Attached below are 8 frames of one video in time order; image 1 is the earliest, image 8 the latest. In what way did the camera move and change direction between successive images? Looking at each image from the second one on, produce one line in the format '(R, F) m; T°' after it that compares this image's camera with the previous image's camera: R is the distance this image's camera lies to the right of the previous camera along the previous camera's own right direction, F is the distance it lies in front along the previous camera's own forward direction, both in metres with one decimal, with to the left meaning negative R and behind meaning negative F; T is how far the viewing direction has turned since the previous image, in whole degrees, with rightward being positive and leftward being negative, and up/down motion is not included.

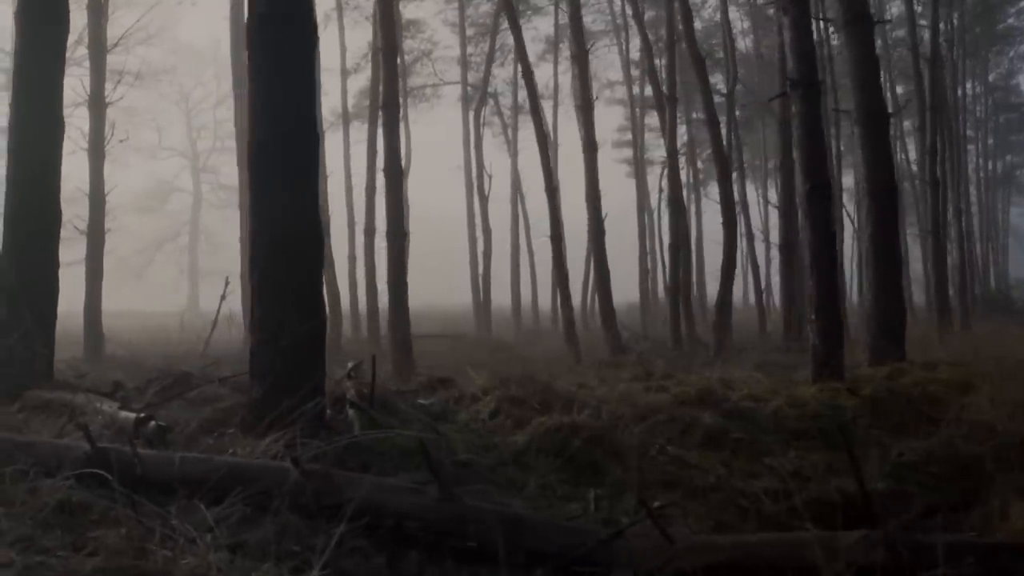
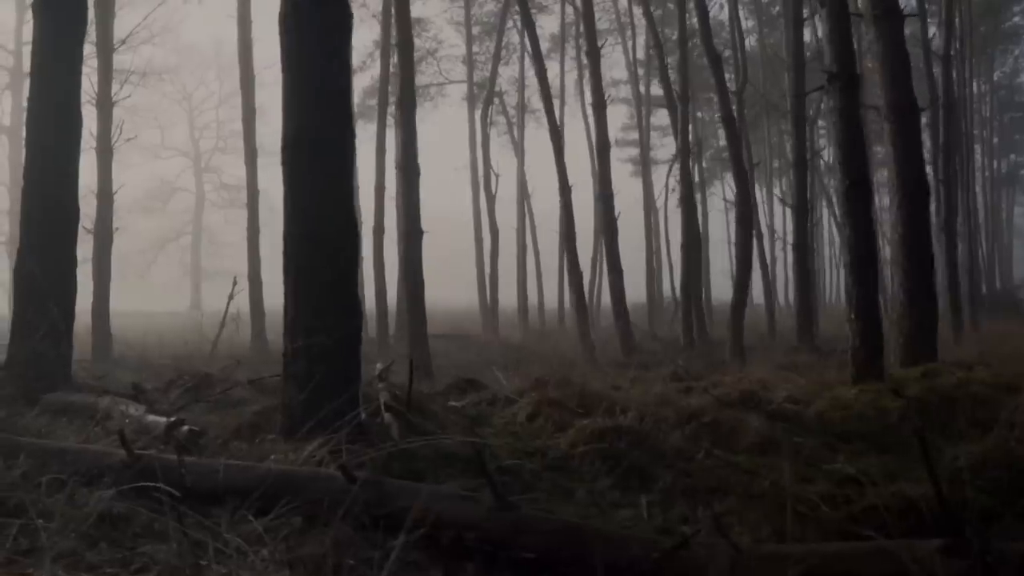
(-0.3, +0.3) m; 0°
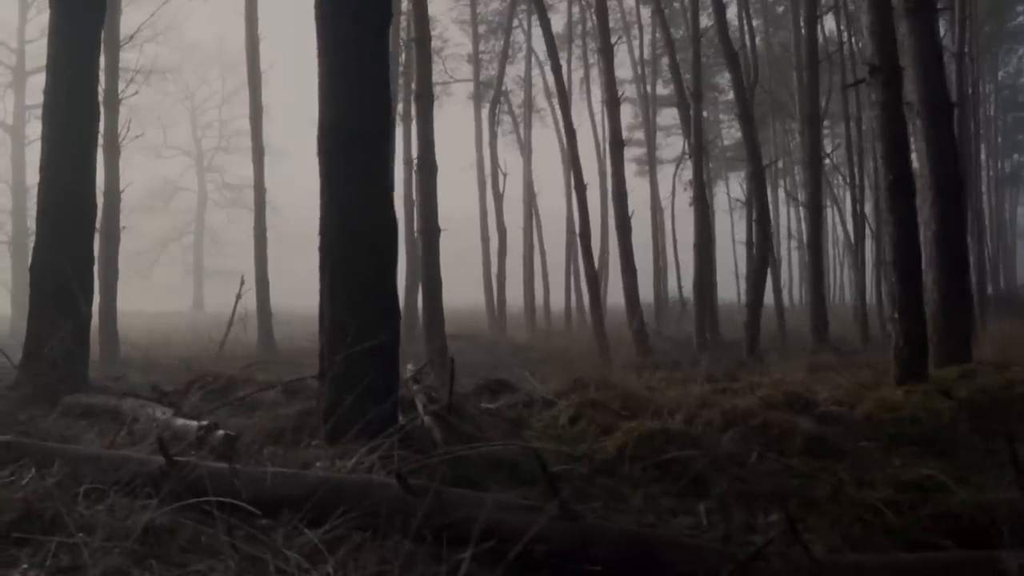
(-0.3, +0.3) m; 0°
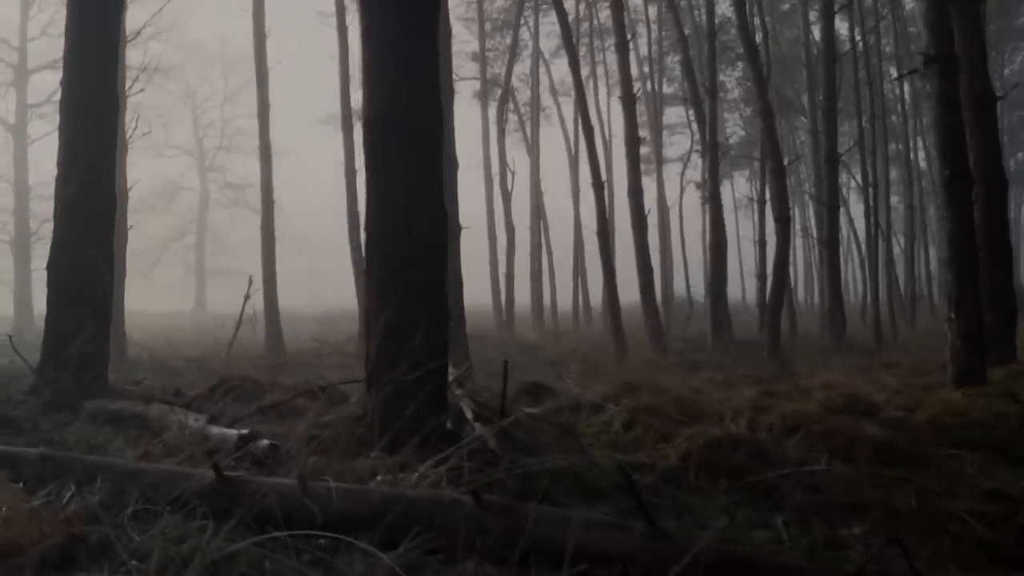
(-0.4, +0.4) m; 0°
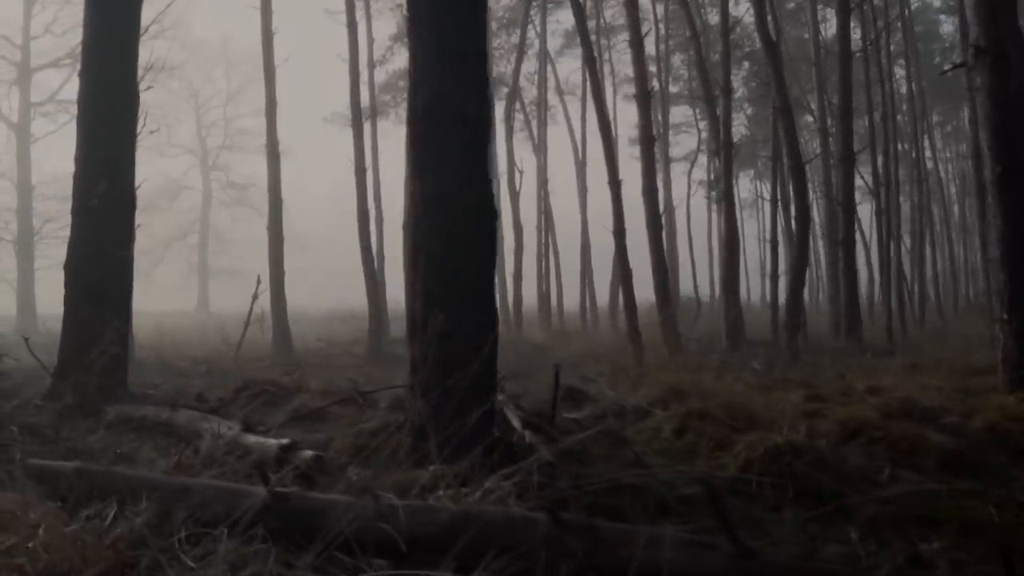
(-0.3, +0.3) m; 0°
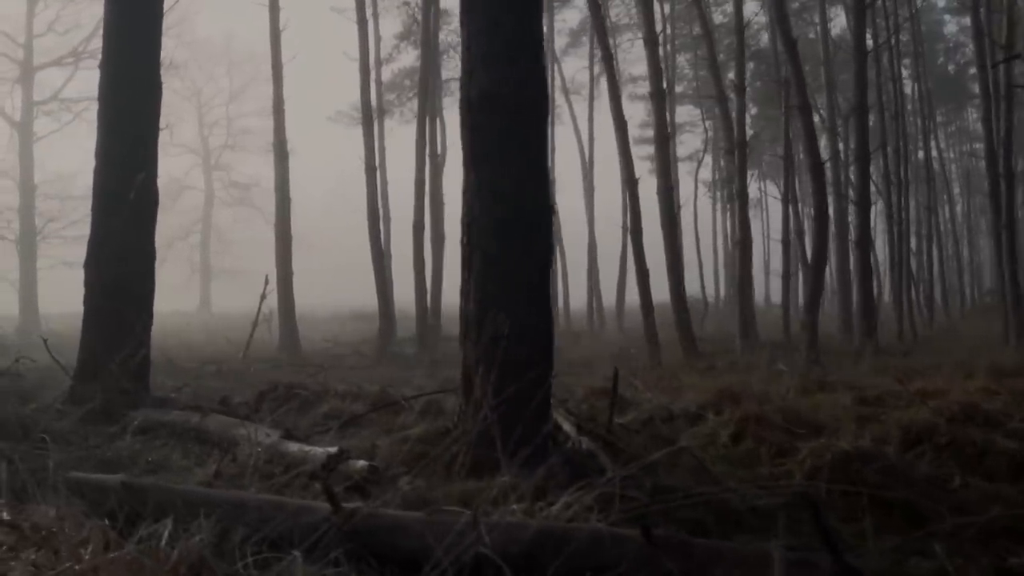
(-0.3, +0.3) m; 0°
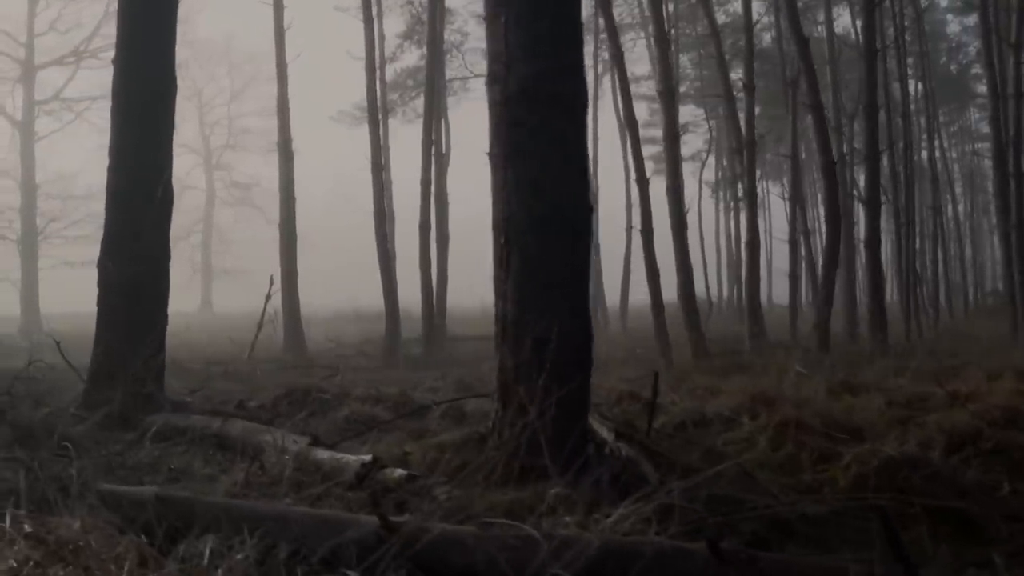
(-0.2, +0.2) m; 0°
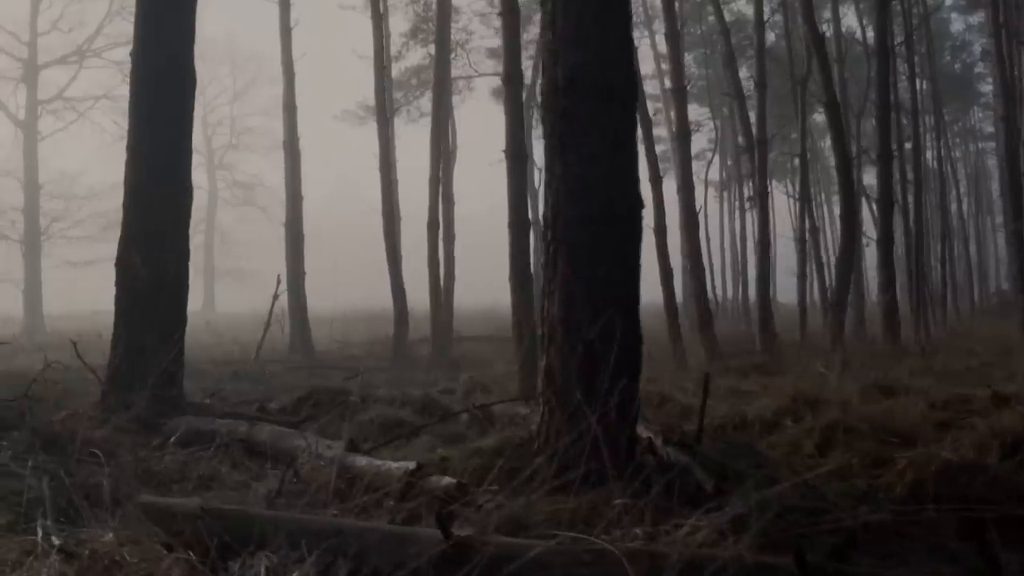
(-0.2, +0.2) m; 0°
